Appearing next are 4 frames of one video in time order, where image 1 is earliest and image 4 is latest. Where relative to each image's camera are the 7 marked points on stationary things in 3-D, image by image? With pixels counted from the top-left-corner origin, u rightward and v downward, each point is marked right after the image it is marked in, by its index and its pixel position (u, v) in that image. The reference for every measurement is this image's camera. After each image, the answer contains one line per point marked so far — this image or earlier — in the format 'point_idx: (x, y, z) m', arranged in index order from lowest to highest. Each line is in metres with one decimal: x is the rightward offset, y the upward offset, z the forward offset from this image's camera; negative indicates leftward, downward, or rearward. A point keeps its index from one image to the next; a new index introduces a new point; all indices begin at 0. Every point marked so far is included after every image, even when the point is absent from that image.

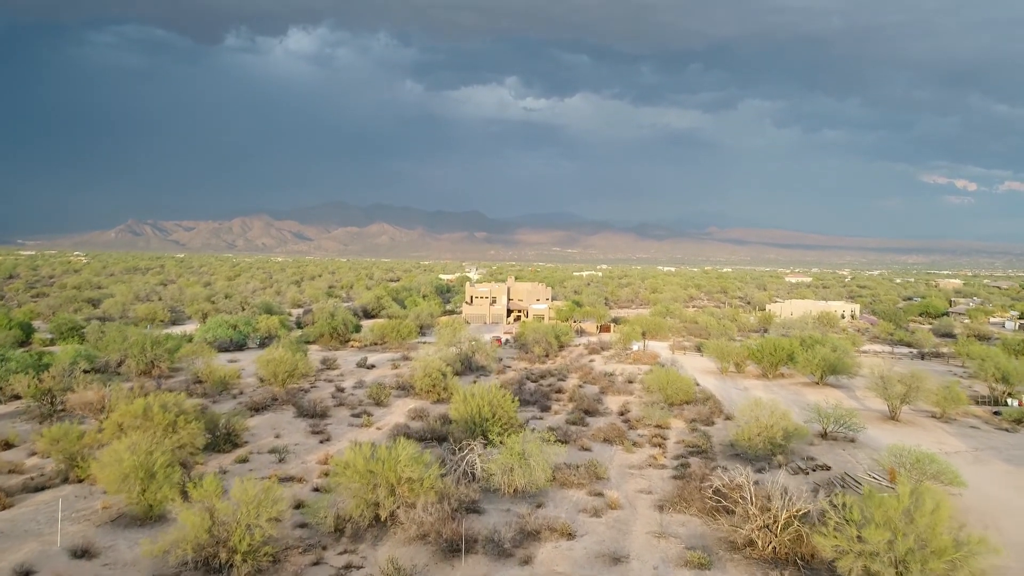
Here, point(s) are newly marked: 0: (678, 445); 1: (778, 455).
0: (+4.4, -4.2, +18.5) m
1: (+6.4, -4.0, +16.7) m
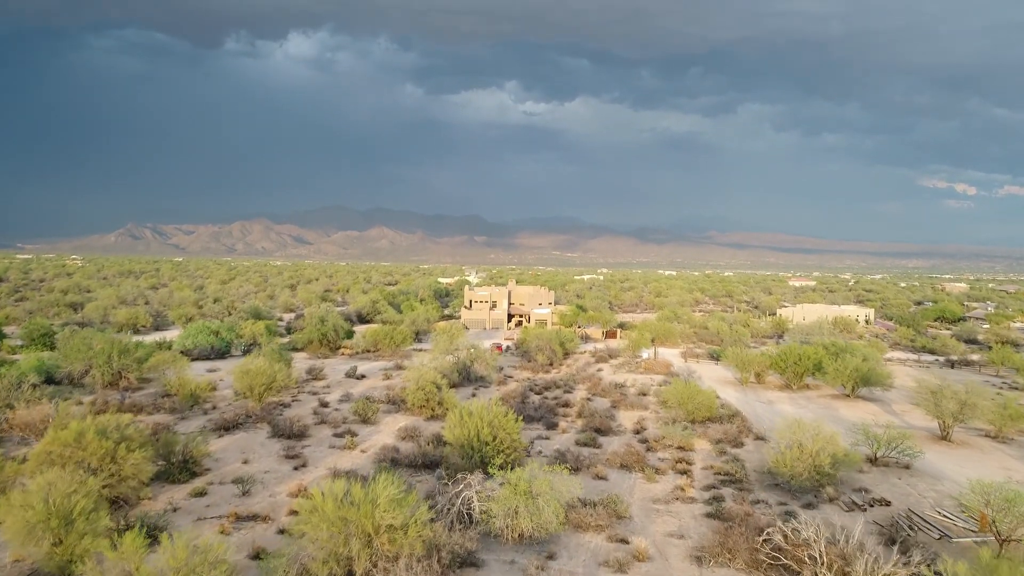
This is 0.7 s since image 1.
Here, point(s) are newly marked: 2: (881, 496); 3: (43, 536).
0: (+4.5, -4.2, +16.1) m
1: (+6.4, -4.1, +14.3) m
2: (+7.5, -4.2, +14.1) m
3: (-6.5, -3.4, +9.7) m
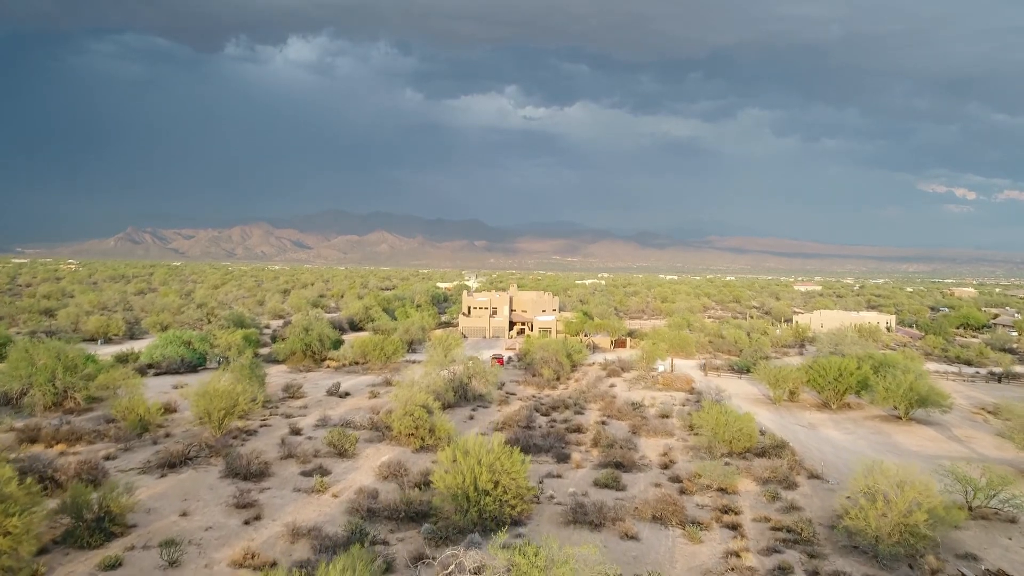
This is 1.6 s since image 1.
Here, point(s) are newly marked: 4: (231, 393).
0: (+4.6, -4.4, +12.9) m
1: (+6.5, -4.2, +11.1) m
2: (+7.6, -4.3, +10.9) m
3: (-6.4, -3.5, +6.5) m
4: (-7.5, -2.8, +18.6) m
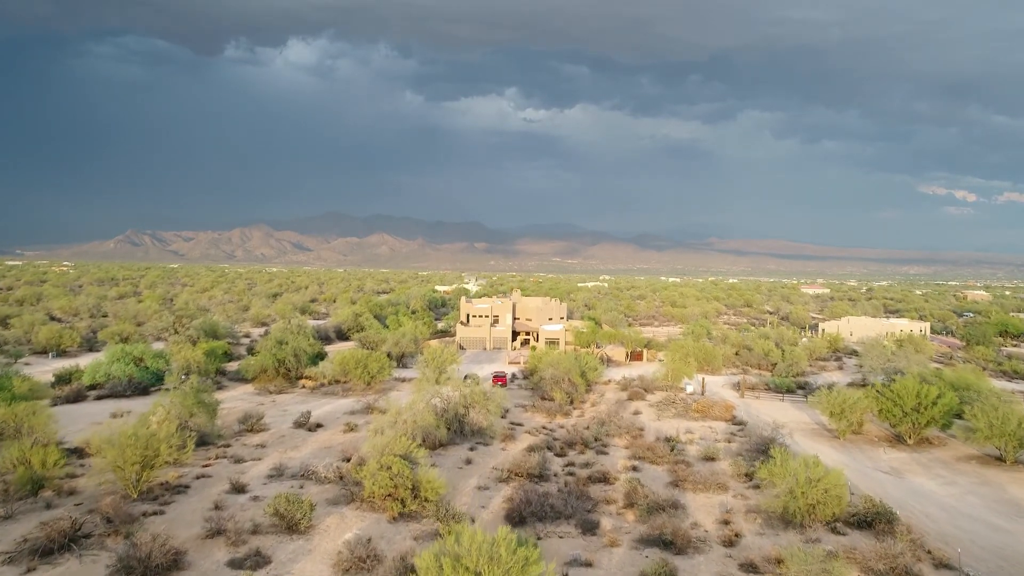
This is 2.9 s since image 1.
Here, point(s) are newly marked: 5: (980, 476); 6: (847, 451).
0: (+4.8, -4.6, +8.5) m
1: (+6.7, -4.4, +6.6) m
2: (+7.7, -4.6, +6.5) m
3: (-6.2, -3.8, +2.0) m
4: (-7.3, -3.0, +14.1) m
5: (+11.4, -4.6, +17.0) m
6: (+9.1, -4.4, +19.0) m
